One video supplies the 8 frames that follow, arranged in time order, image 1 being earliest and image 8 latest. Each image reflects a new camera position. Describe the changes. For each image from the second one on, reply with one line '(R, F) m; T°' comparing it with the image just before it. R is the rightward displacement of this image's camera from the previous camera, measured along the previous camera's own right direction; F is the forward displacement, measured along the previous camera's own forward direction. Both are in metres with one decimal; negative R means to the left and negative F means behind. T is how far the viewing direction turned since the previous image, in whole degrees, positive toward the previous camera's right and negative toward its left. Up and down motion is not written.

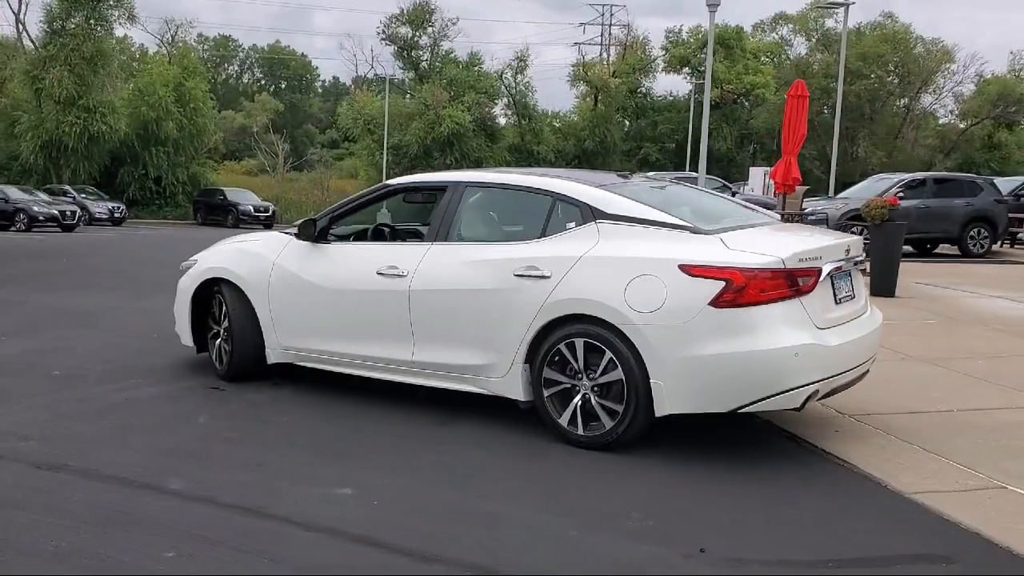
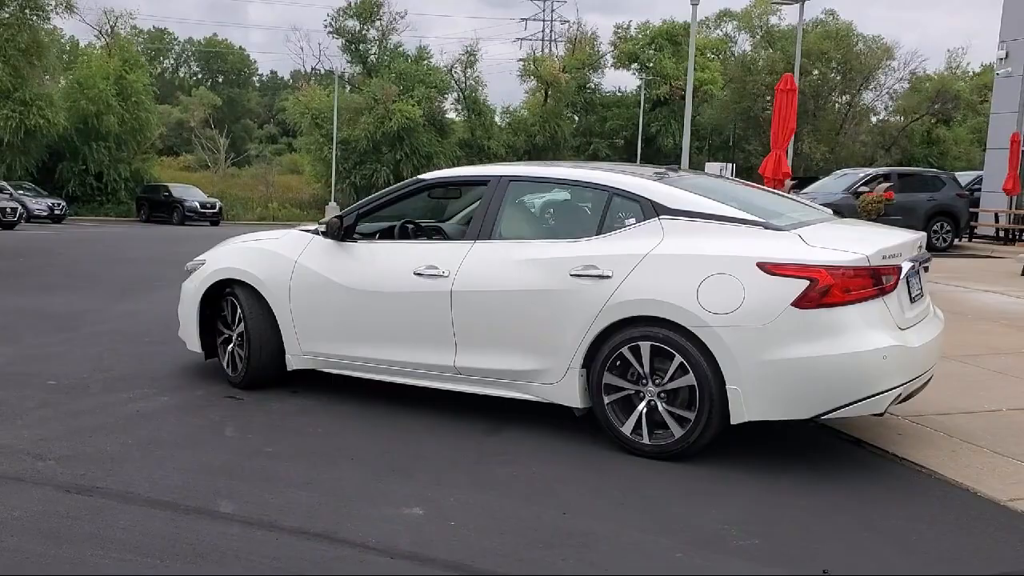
(-0.6, +0.3) m; +3°
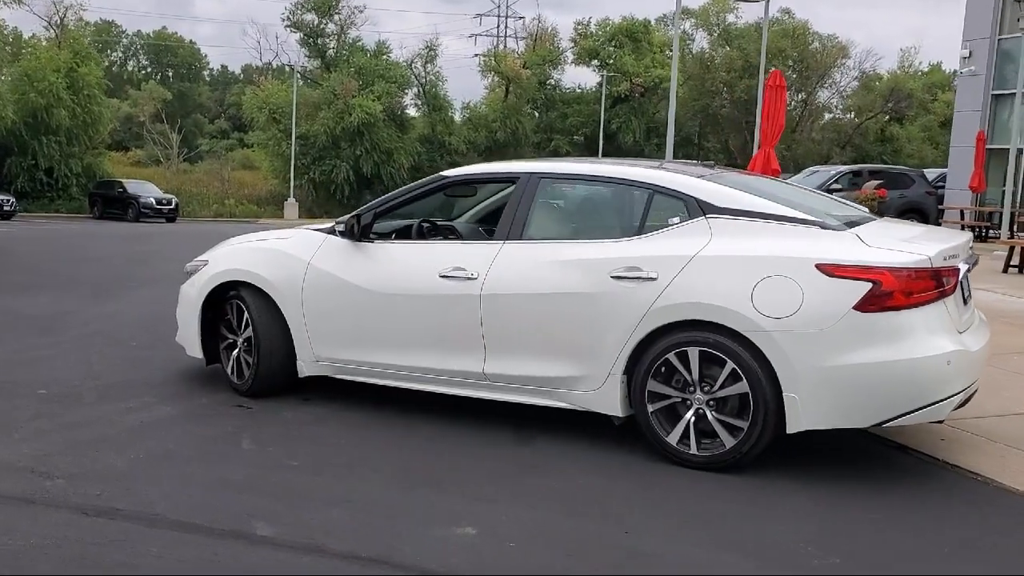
(-0.4, +0.3) m; +3°
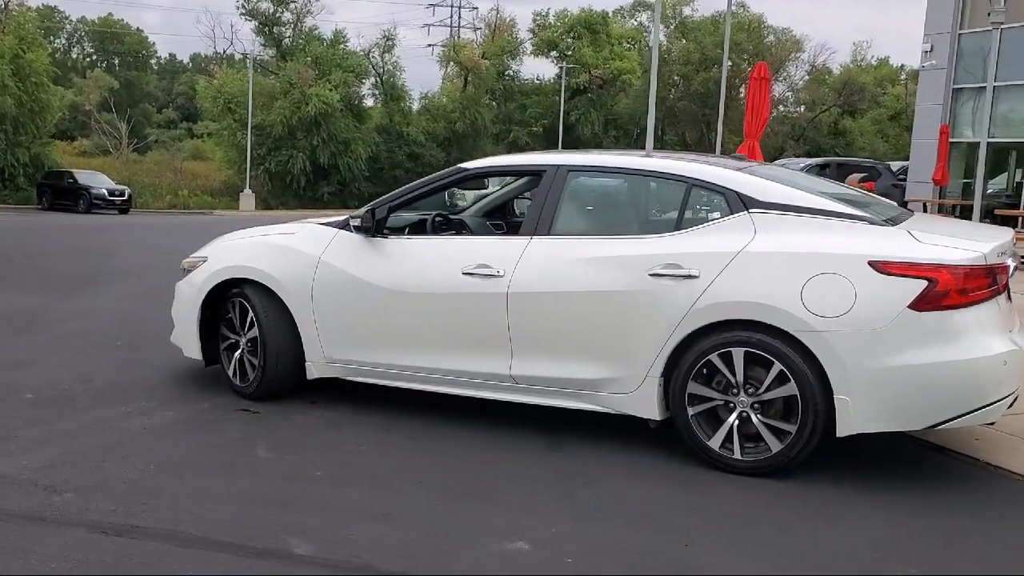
(-0.4, +0.2) m; +3°
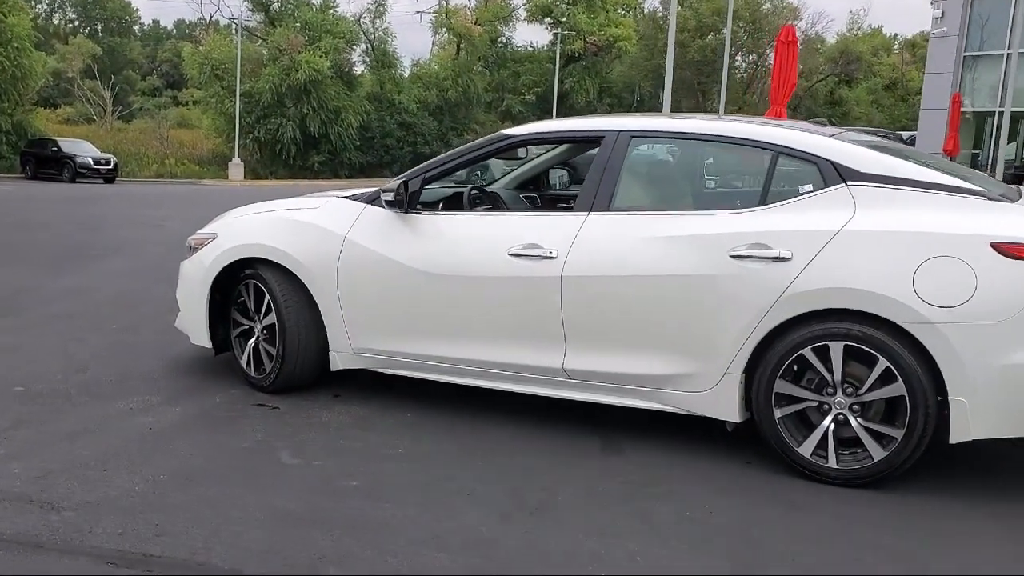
(-0.3, +0.6) m; +1°
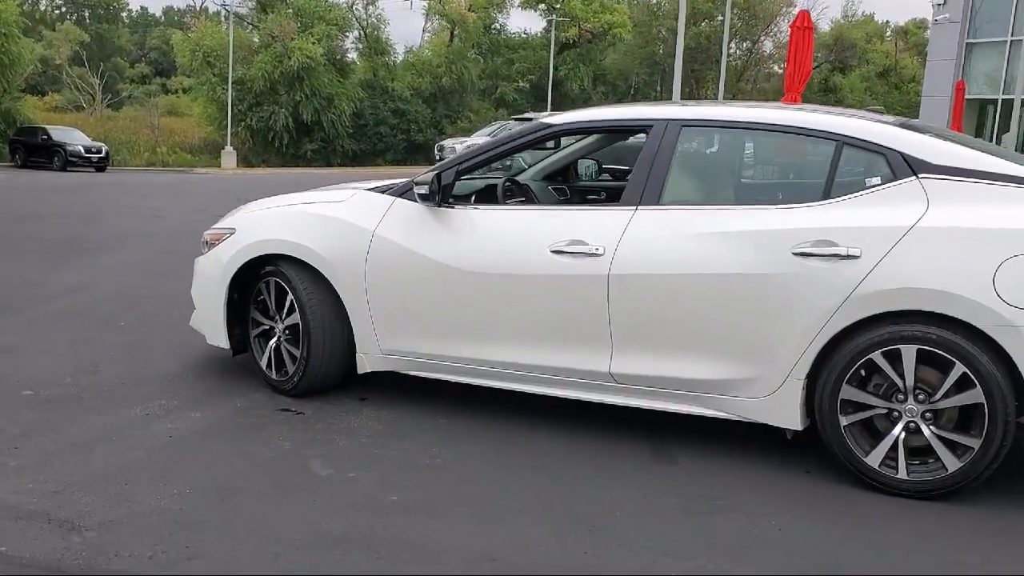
(-0.2, +0.3) m; +1°
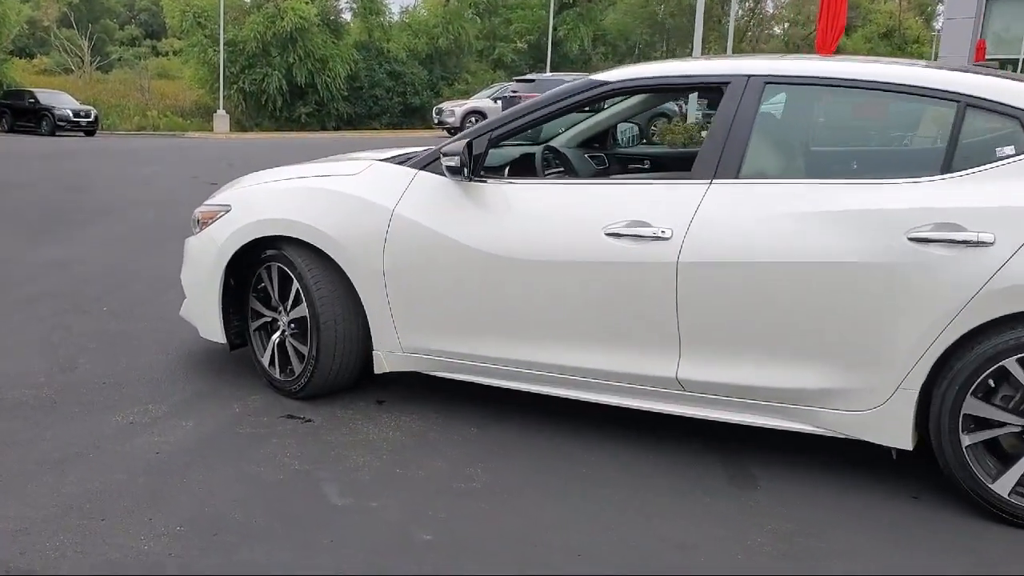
(-0.2, +0.7) m; 0°
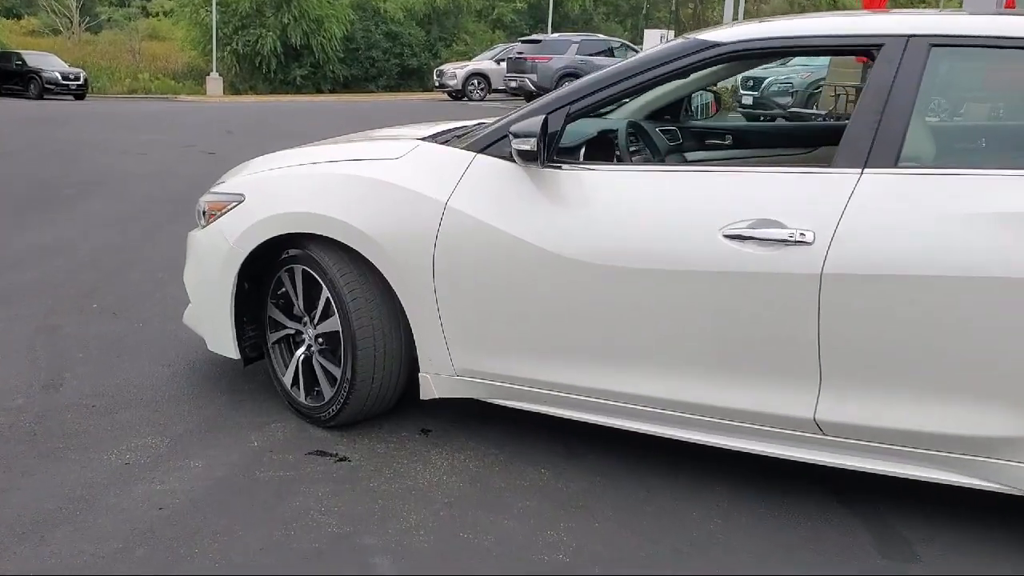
(-0.3, +0.8) m; 0°
